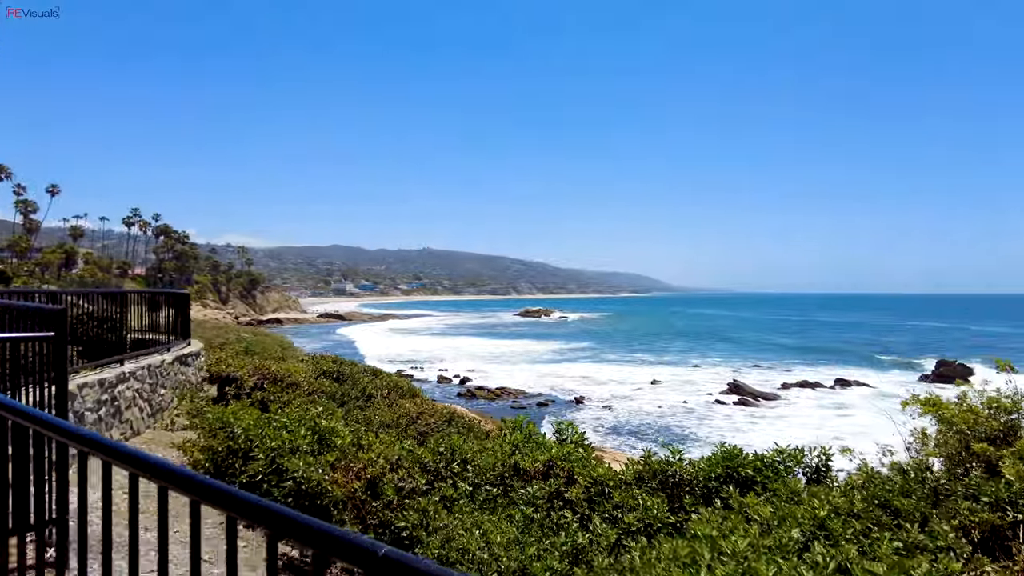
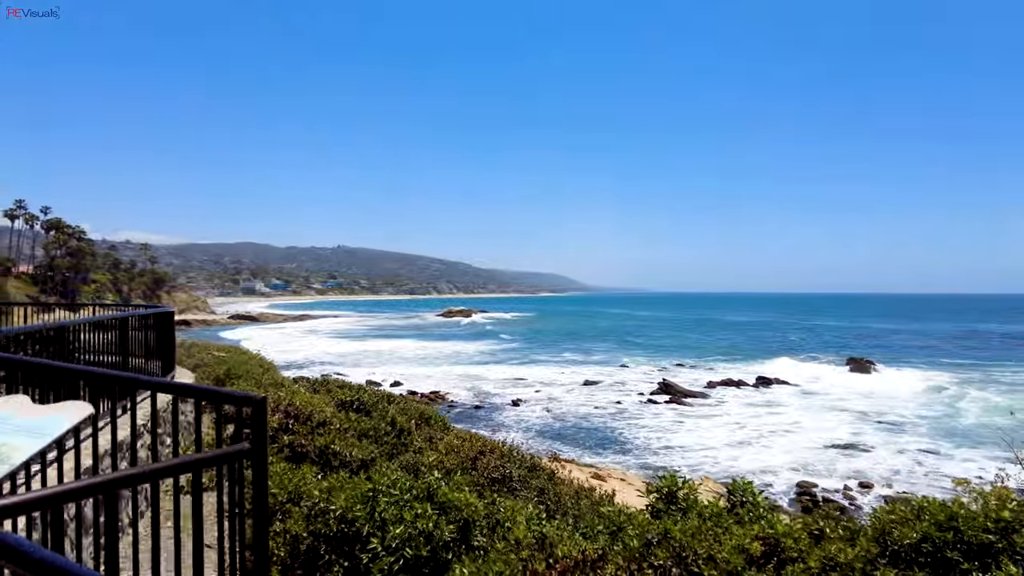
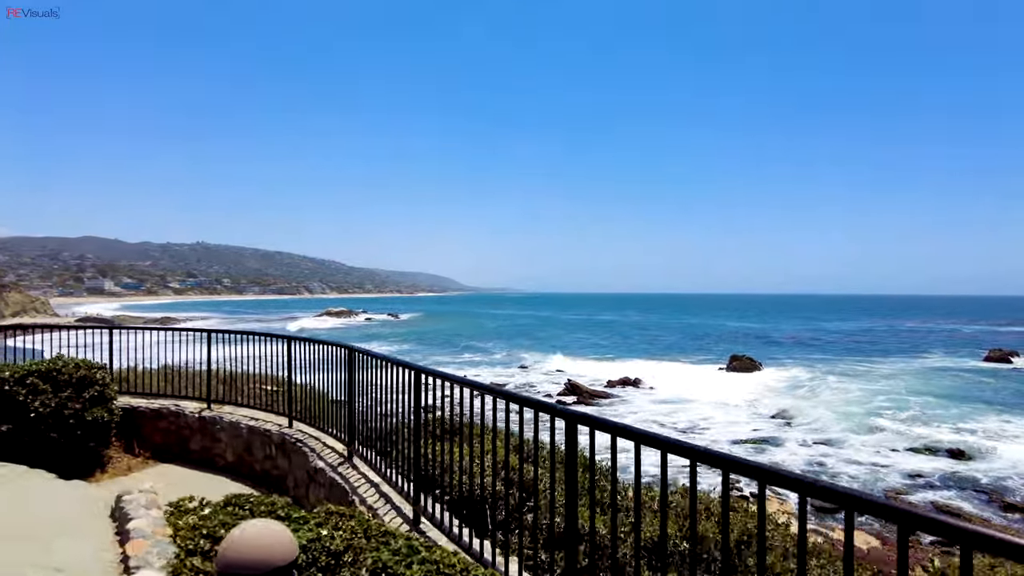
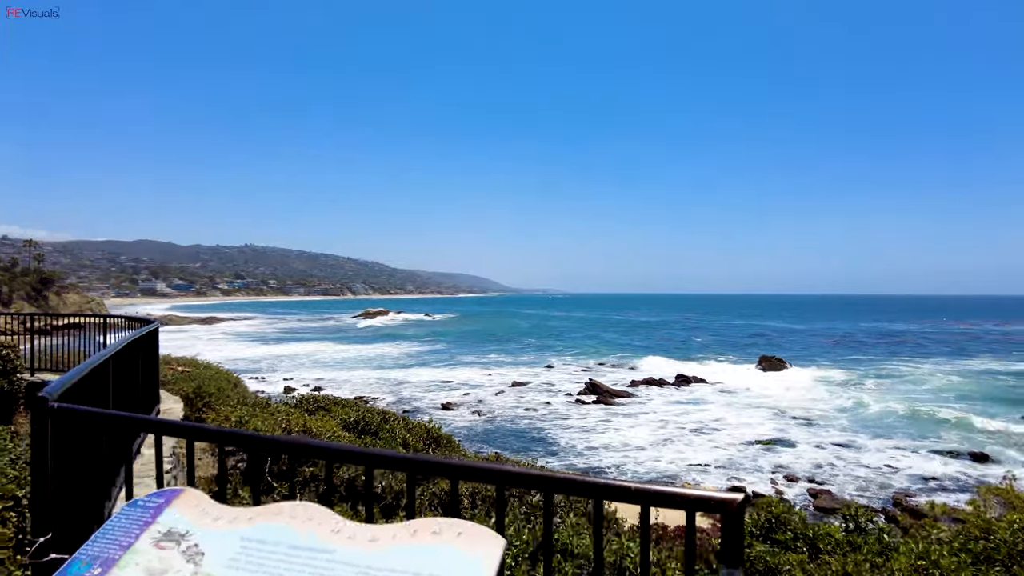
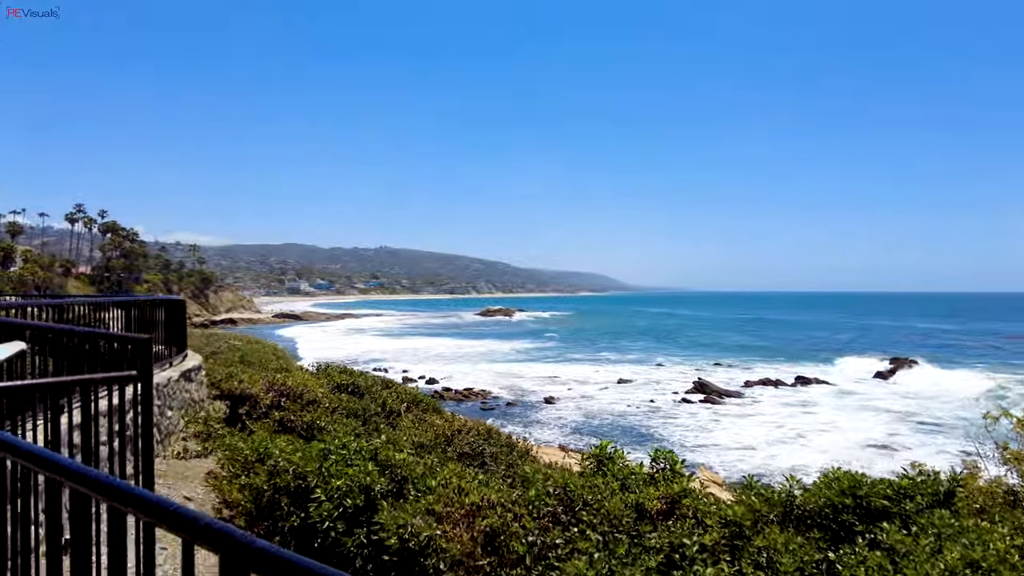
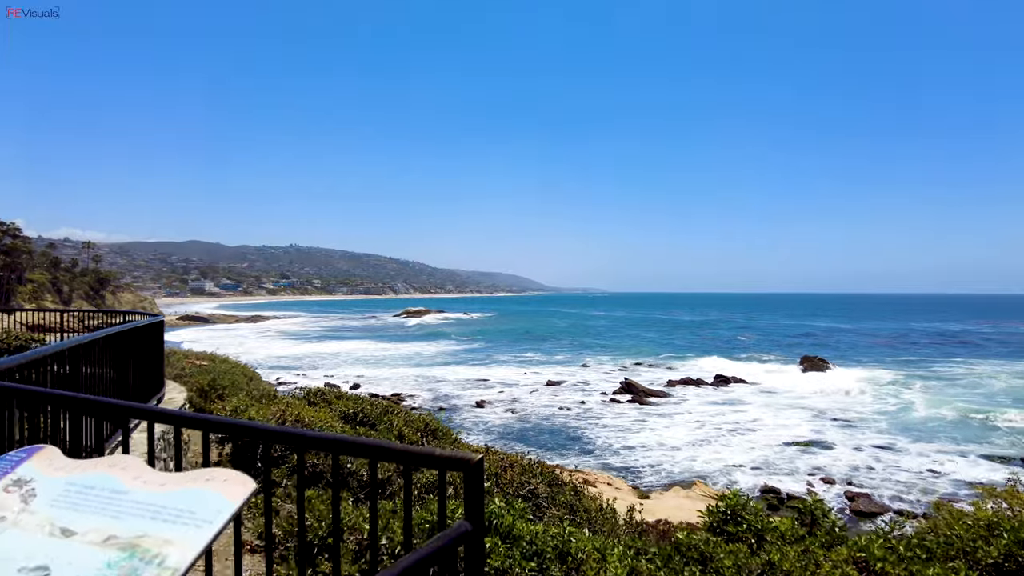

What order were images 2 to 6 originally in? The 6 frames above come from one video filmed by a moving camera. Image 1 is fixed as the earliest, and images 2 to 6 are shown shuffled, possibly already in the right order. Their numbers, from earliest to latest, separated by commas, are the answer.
5, 2, 6, 4, 3
